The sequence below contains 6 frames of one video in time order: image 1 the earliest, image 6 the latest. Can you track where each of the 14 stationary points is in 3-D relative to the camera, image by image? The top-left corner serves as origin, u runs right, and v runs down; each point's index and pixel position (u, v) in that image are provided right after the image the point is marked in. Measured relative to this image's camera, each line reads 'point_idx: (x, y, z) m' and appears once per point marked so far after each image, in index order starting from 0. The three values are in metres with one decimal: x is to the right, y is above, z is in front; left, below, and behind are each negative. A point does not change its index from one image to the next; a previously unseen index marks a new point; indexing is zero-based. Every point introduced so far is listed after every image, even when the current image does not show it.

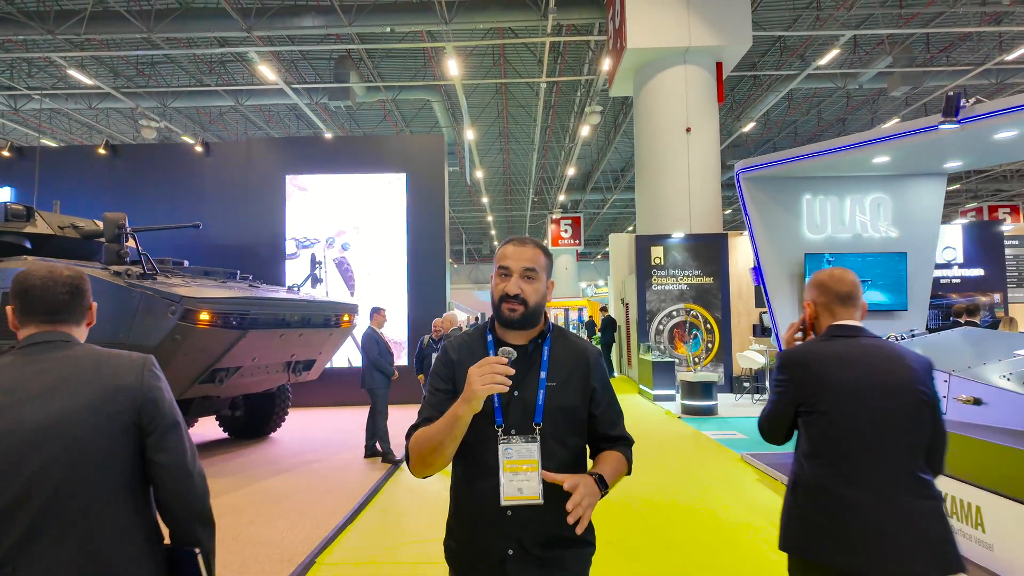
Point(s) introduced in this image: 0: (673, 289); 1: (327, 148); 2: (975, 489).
0: (+2.6, 0.0, +8.7) m
1: (-2.8, +2.1, +8.0) m
2: (+2.0, -0.9, +2.4) m
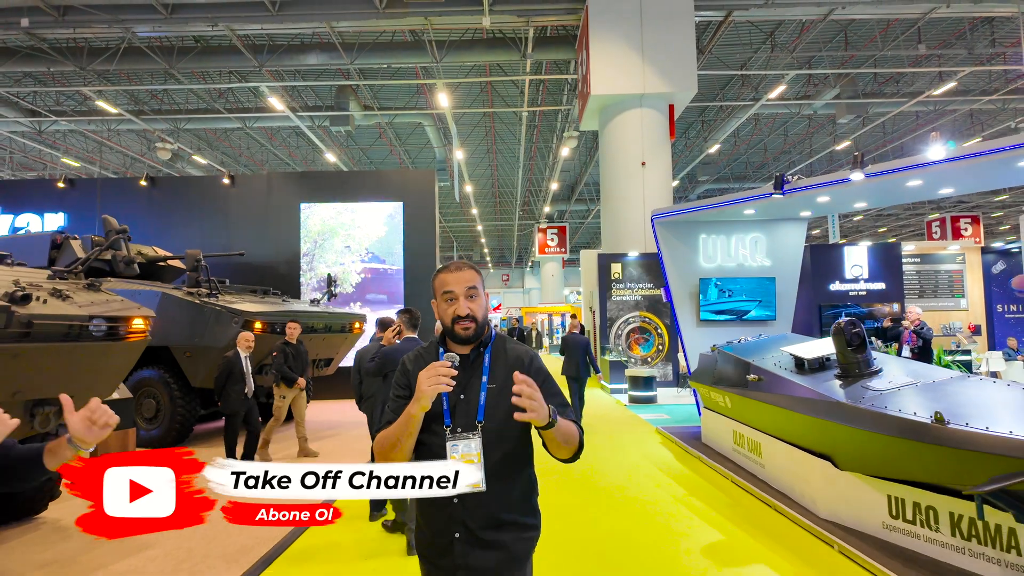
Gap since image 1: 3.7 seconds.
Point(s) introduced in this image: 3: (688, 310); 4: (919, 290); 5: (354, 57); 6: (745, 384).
0: (+2.2, -0.2, +10.2) m
1: (-3.1, +1.9, +9.4) m
2: (+1.8, -1.0, +3.8) m
3: (+1.9, -0.2, +5.8) m
4: (+7.7, 0.0, +10.2) m
5: (-3.7, +5.4, +12.4) m
6: (+1.7, -0.7, +4.0) m
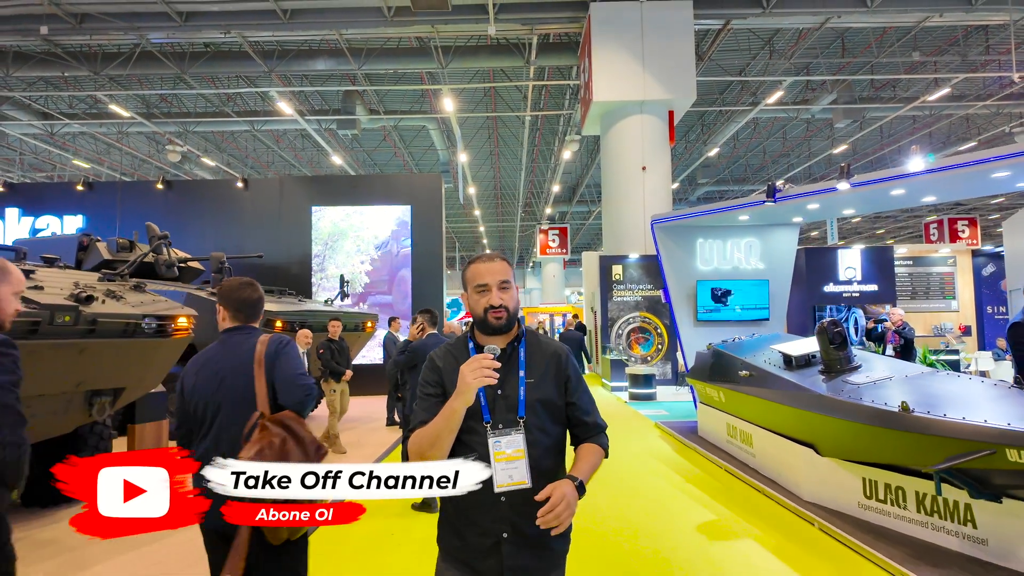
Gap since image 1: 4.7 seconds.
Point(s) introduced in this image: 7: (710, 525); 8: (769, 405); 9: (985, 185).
0: (+2.3, -0.2, +10.5) m
1: (-3.0, +1.9, +9.7) m
2: (+1.8, -1.1, +4.1) m
3: (+2.0, -0.3, +6.1) m
4: (+7.8, -0.1, +10.5) m
5: (-3.6, +5.4, +12.7) m
6: (+1.8, -0.7, +4.3) m
7: (+1.2, -1.4, +3.2) m
8: (+1.8, -0.8, +3.7) m
9: (+3.9, +0.9, +4.5) m
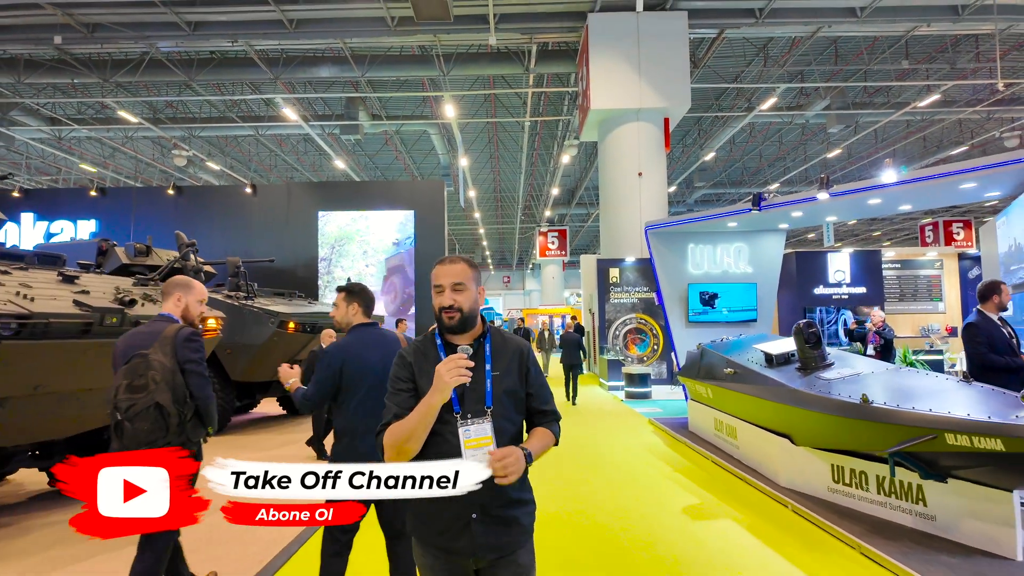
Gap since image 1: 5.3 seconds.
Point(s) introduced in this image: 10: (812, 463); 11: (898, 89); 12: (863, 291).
0: (+2.3, -0.3, +10.8) m
1: (-3.0, +1.9, +10.0) m
2: (+1.8, -1.1, +4.4) m
3: (+2.0, -0.3, +6.5) m
4: (+7.8, -0.1, +10.8) m
5: (-3.6, +5.3, +13.0) m
6: (+1.8, -0.8, +4.6) m
7: (+1.2, -1.4, +3.5) m
8: (+1.8, -0.8, +4.0) m
9: (+3.9, +0.8, +4.8) m
10: (+1.9, -1.1, +3.4) m
11: (+11.3, +5.8, +15.7) m
12: (+6.4, -0.1, +9.8) m
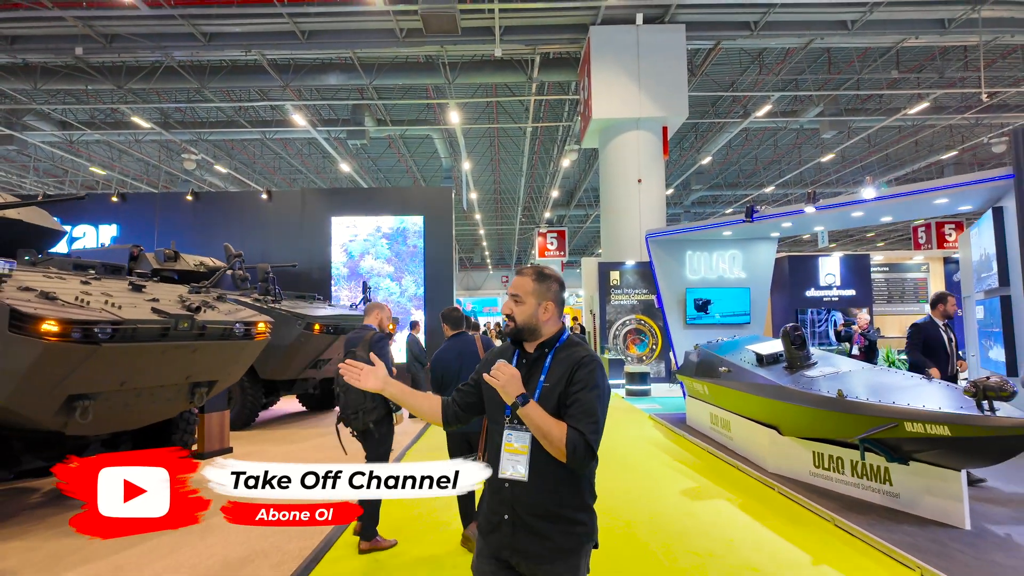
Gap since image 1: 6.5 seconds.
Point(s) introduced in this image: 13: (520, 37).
0: (+2.4, -0.3, +11.3) m
1: (-2.9, +1.8, +10.4) m
2: (+2.0, -1.1, +4.9) m
3: (+2.1, -0.3, +6.9) m
4: (+7.9, -0.2, +11.3) m
5: (-3.5, +5.3, +13.4) m
6: (+1.9, -0.8, +5.0) m
7: (+1.3, -1.5, +3.9) m
8: (+1.9, -0.9, +4.5) m
9: (+4.1, +0.8, +5.2) m
10: (+2.0, -1.2, +3.9) m
11: (+11.4, +5.8, +16.1) m
12: (+6.5, -0.1, +10.3) m
13: (+0.2, +5.4, +11.5) m
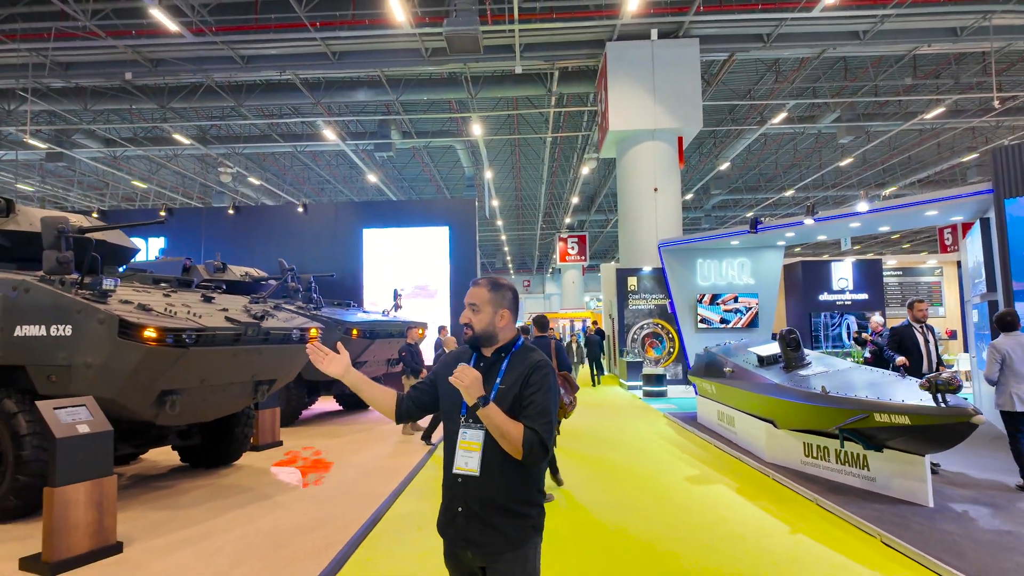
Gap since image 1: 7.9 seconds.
0: (+2.9, -0.4, +11.7) m
1: (-2.5, +1.7, +11.0) m
2: (+2.2, -1.2, +5.3) m
3: (+2.4, -0.4, +7.3) m
4: (+8.4, -0.2, +11.4) m
5: (-3.0, +5.1, +14.1) m
6: (+2.2, -0.9, +5.4) m
7: (+1.5, -1.6, +4.4) m
8: (+2.1, -1.0, +4.9) m
9: (+4.3, +0.7, +5.6) m
10: (+2.2, -1.2, +4.3) m
11: (+12.0, +5.7, +16.2) m
12: (+7.0, -0.2, +10.5) m
13: (+0.6, +5.3, +12.0) m
